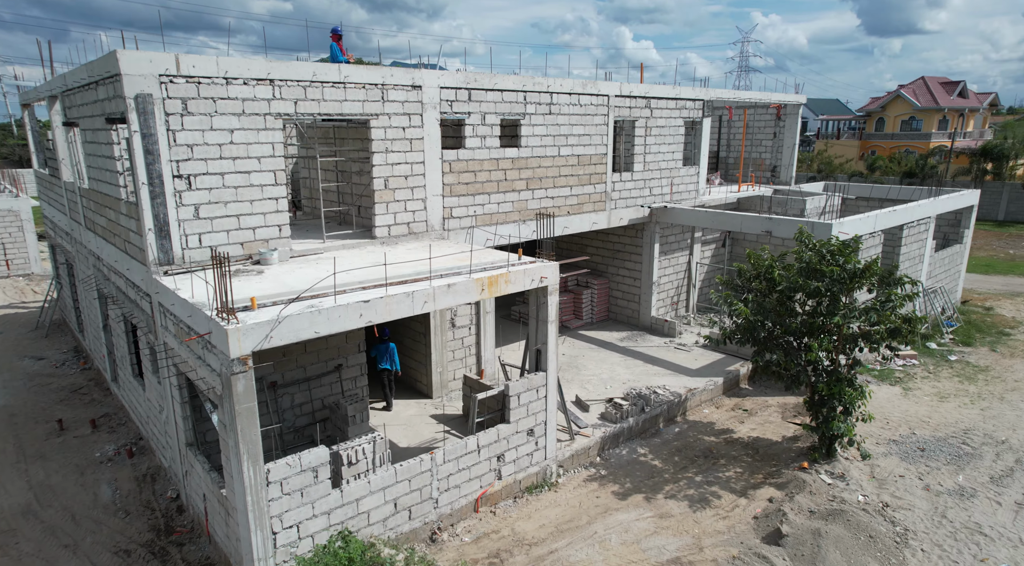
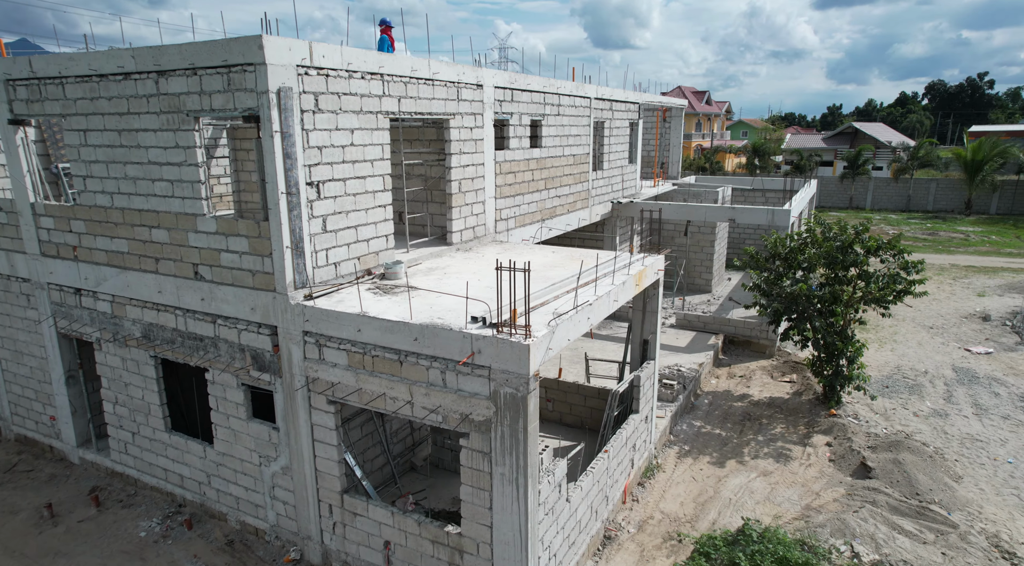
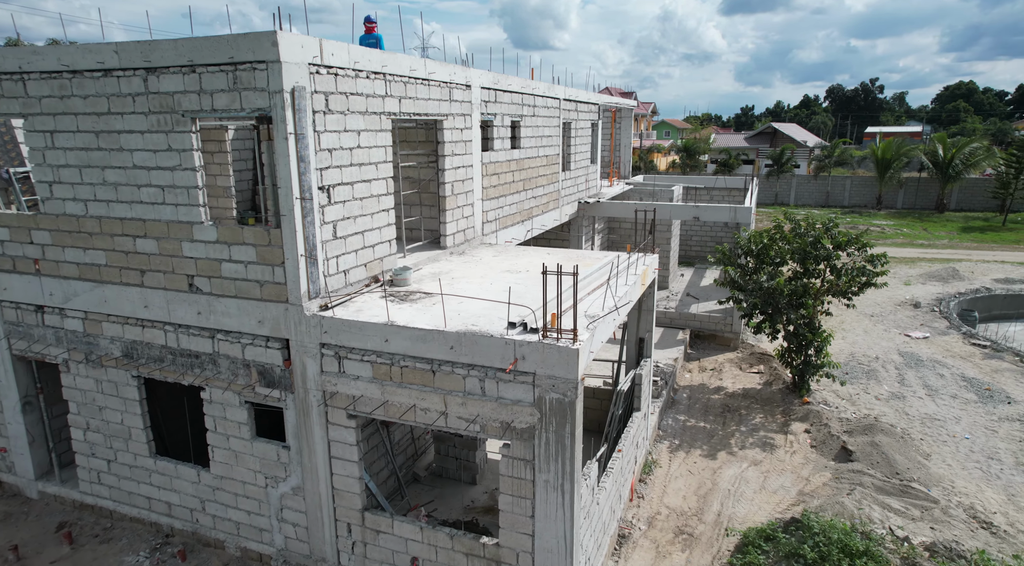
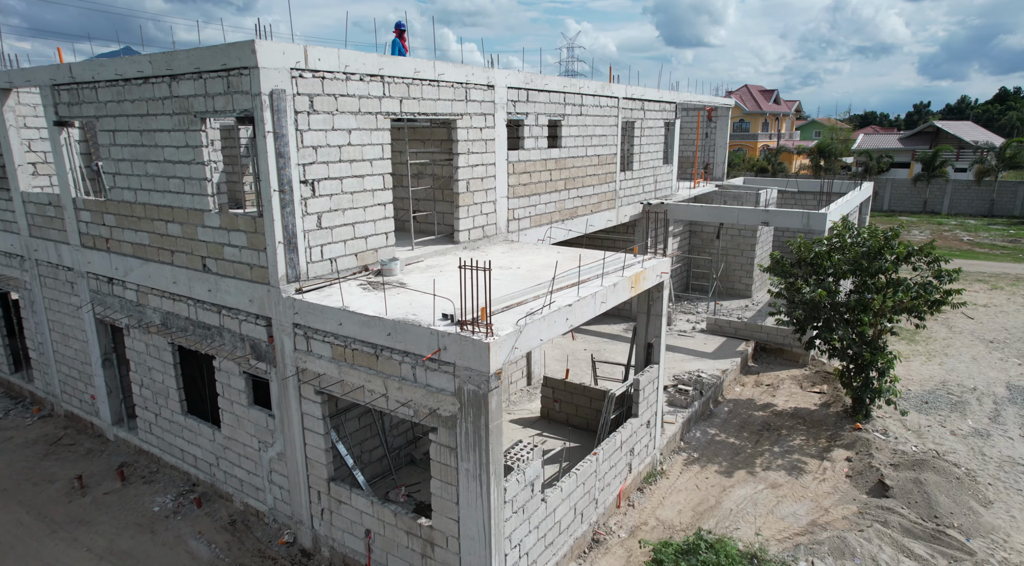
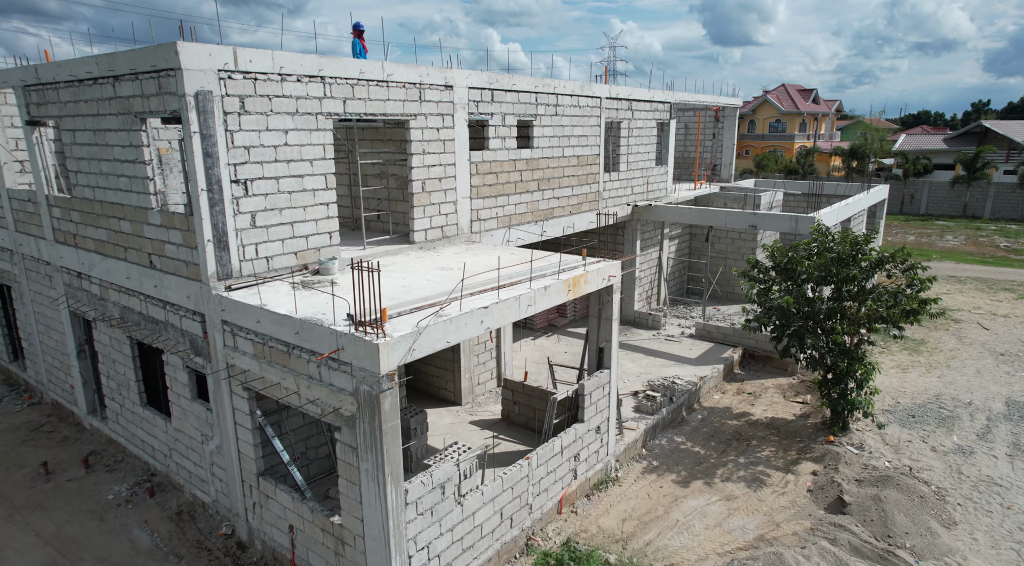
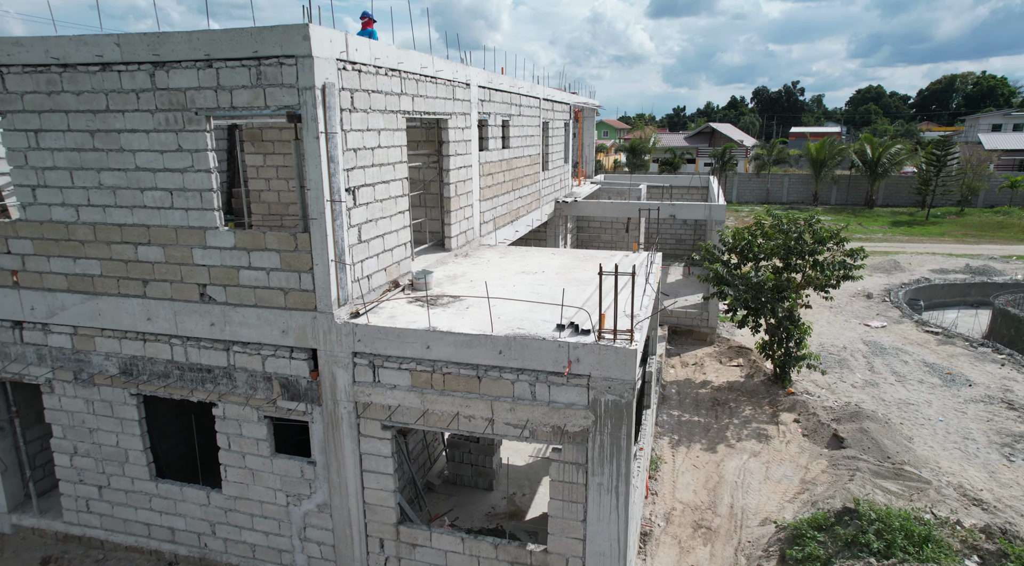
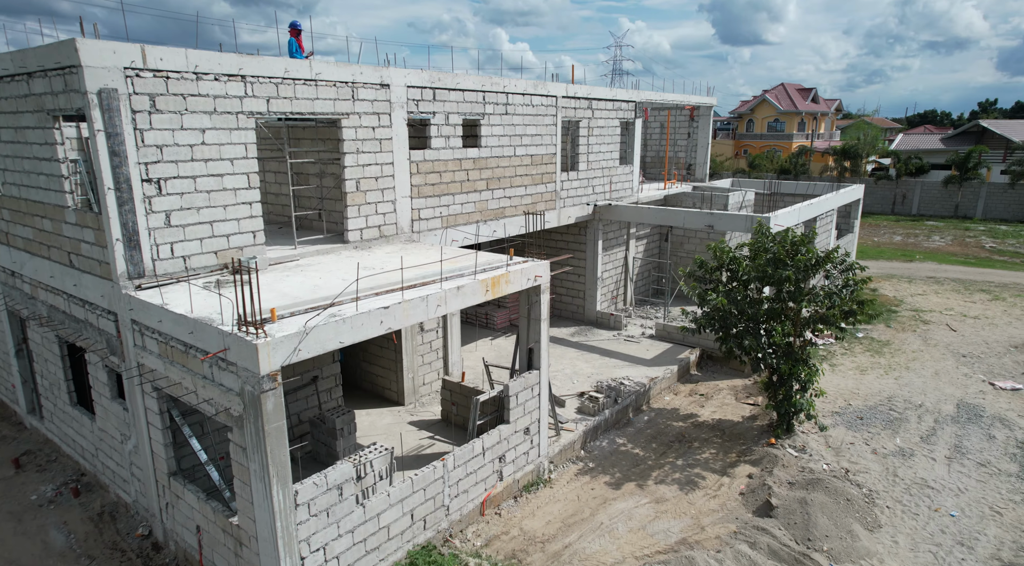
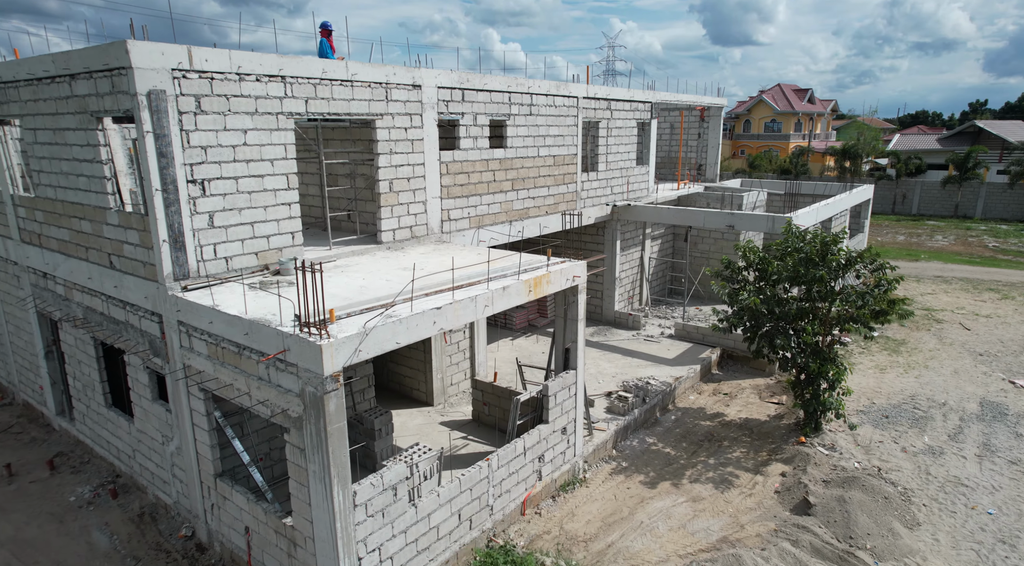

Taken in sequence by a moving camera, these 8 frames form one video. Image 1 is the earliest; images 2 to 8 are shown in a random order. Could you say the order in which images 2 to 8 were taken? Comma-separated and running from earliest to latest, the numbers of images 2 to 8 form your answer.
7, 8, 5, 4, 2, 3, 6
